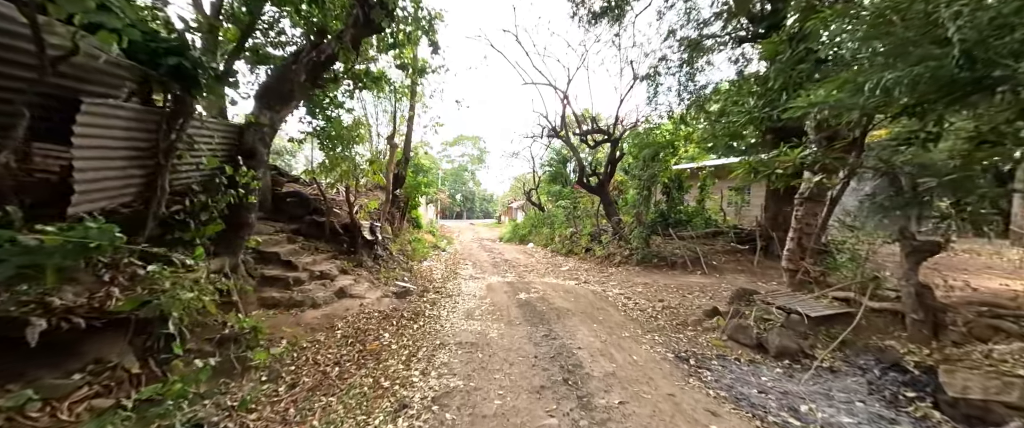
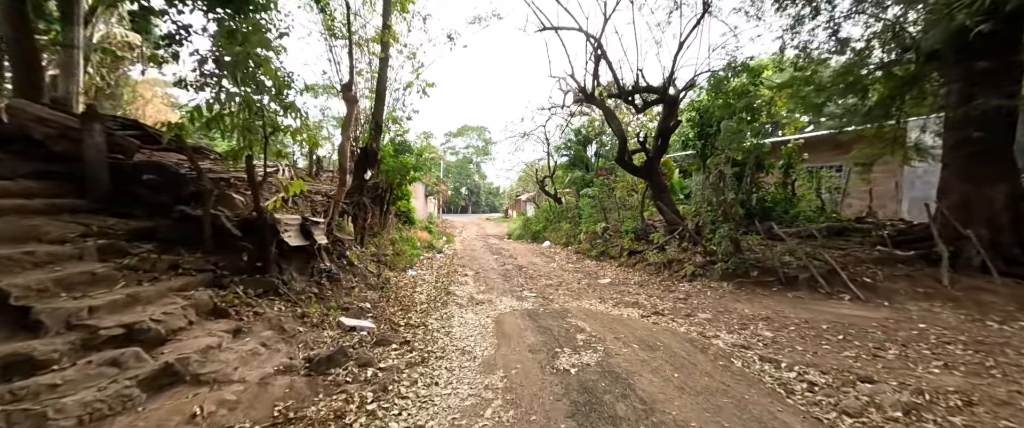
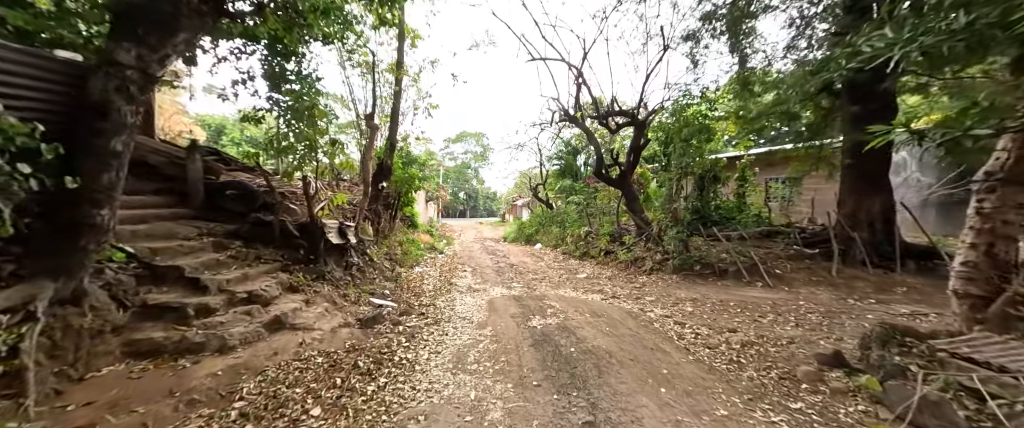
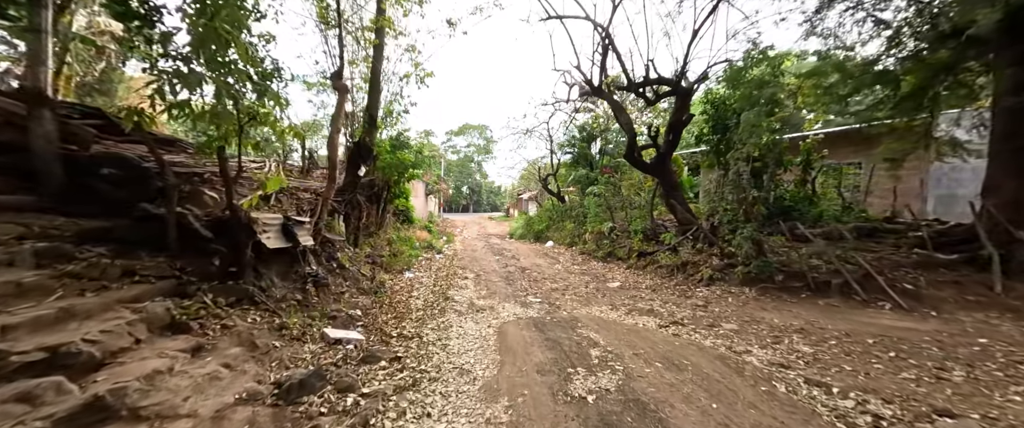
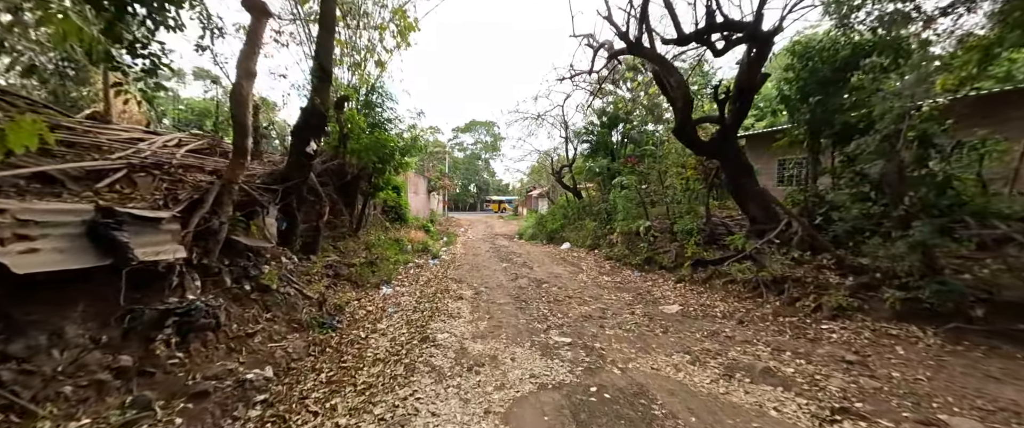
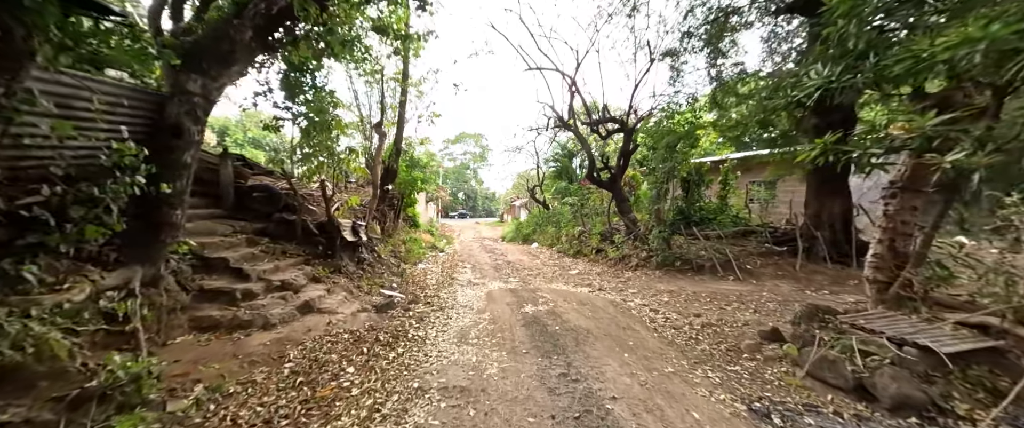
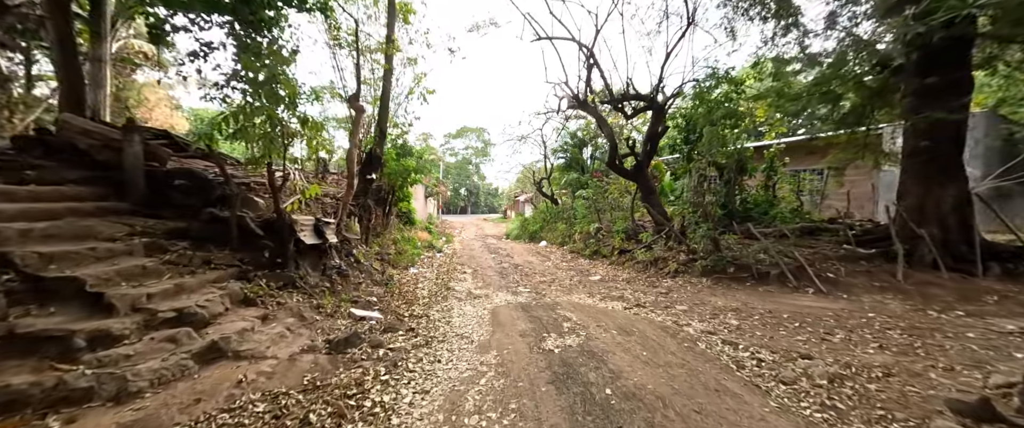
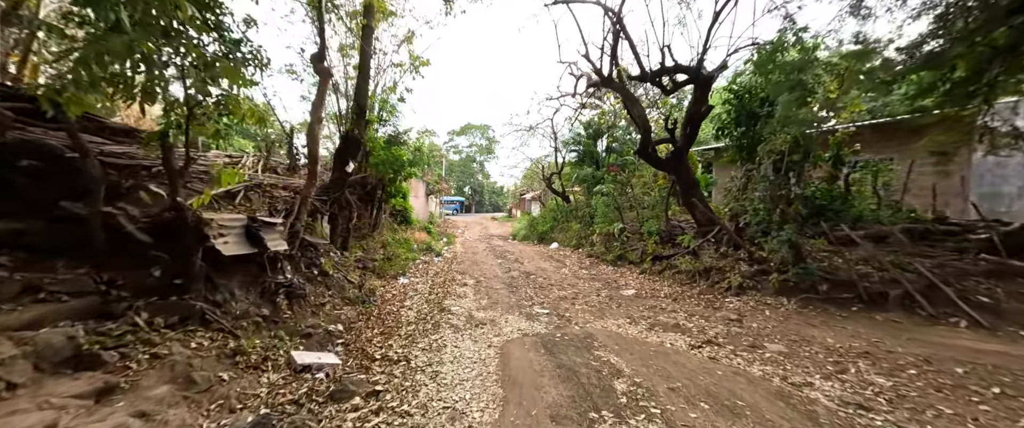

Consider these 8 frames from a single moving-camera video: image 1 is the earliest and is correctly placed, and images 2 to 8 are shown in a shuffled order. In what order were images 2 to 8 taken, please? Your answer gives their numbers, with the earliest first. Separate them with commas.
6, 3, 7, 2, 4, 8, 5
